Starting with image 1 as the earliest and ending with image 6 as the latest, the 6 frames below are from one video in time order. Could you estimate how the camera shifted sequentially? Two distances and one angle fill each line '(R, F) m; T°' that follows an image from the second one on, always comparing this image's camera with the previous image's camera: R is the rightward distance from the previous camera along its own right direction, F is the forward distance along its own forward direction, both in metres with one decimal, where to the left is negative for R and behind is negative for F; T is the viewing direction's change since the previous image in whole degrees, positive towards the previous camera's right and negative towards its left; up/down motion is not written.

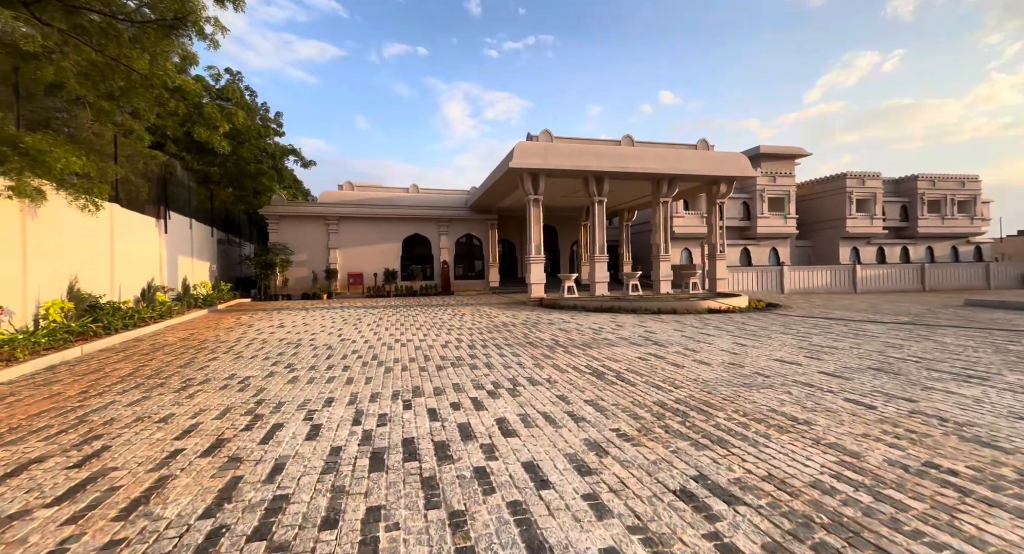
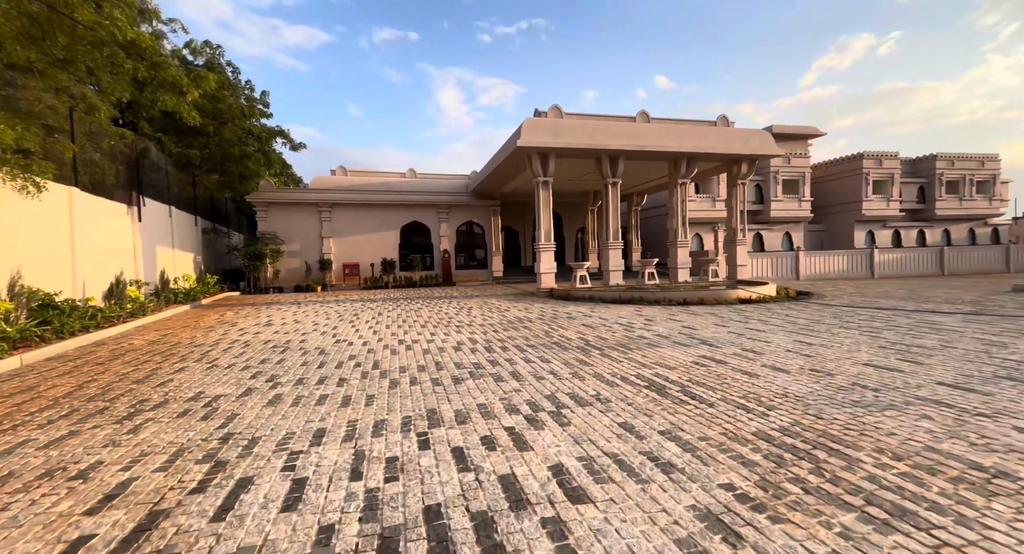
(-0.3, +0.9) m; 0°
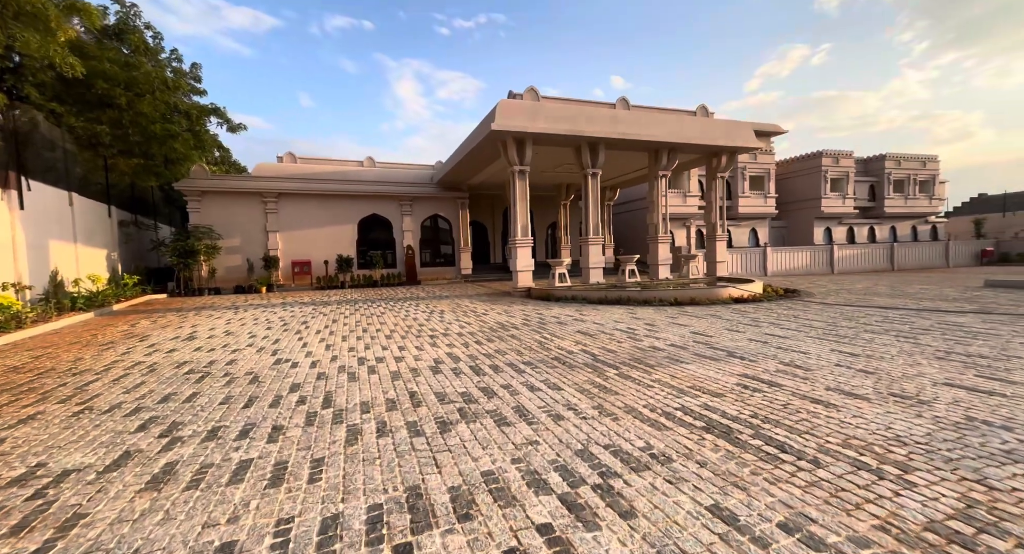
(-0.3, +1.1) m; +5°
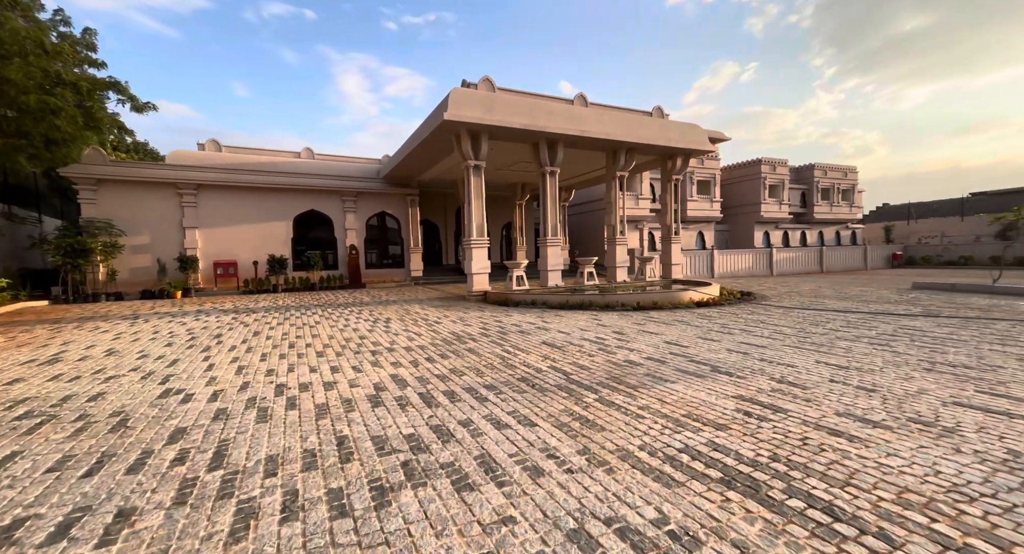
(-0.1, +0.7) m; +7°
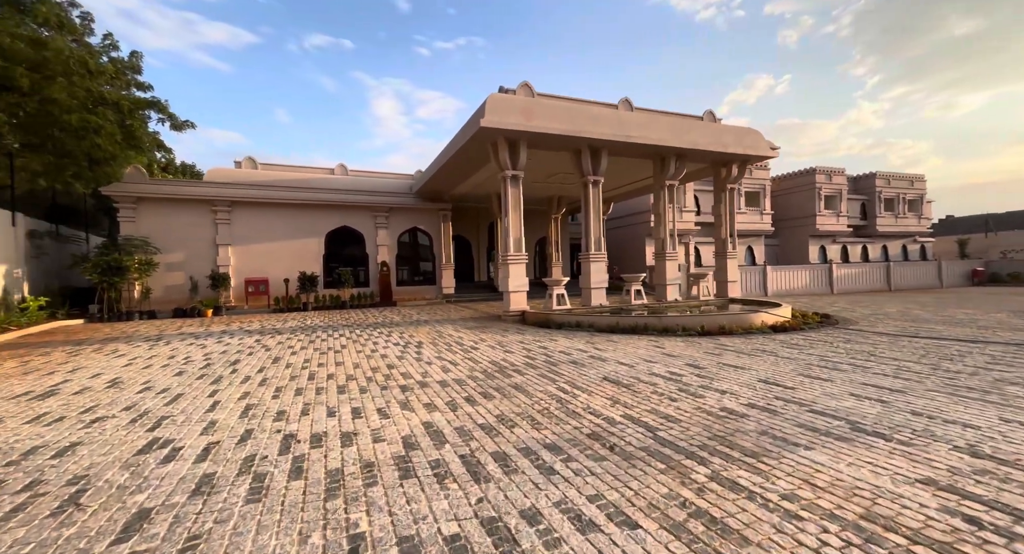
(-0.3, +0.9) m; -4°
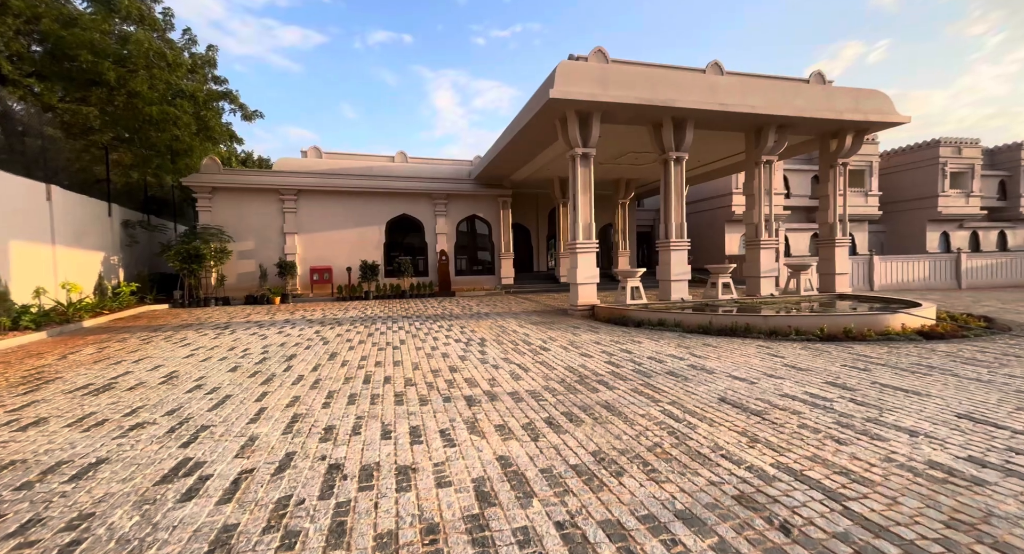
(-0.3, +0.8) m; -8°
